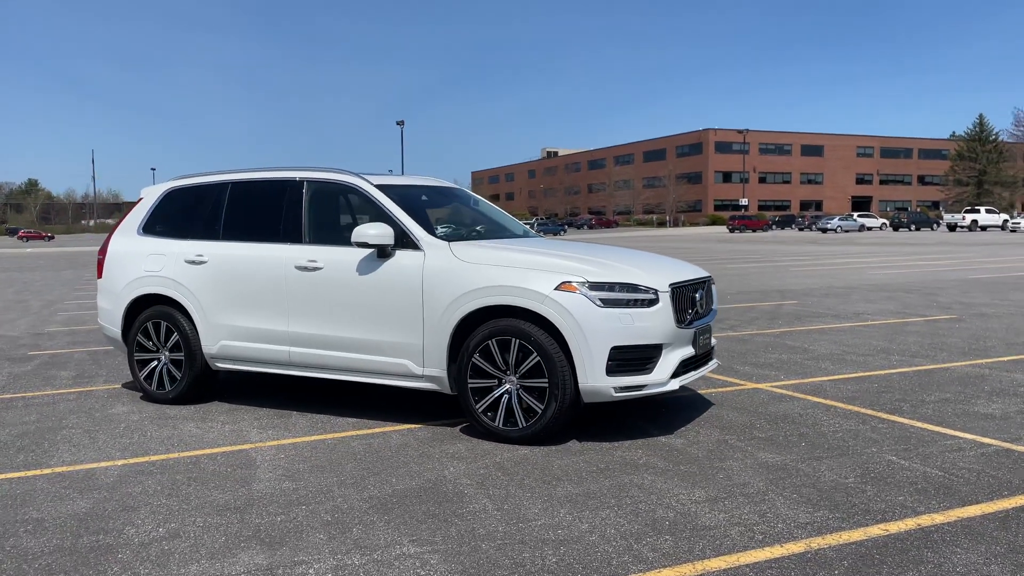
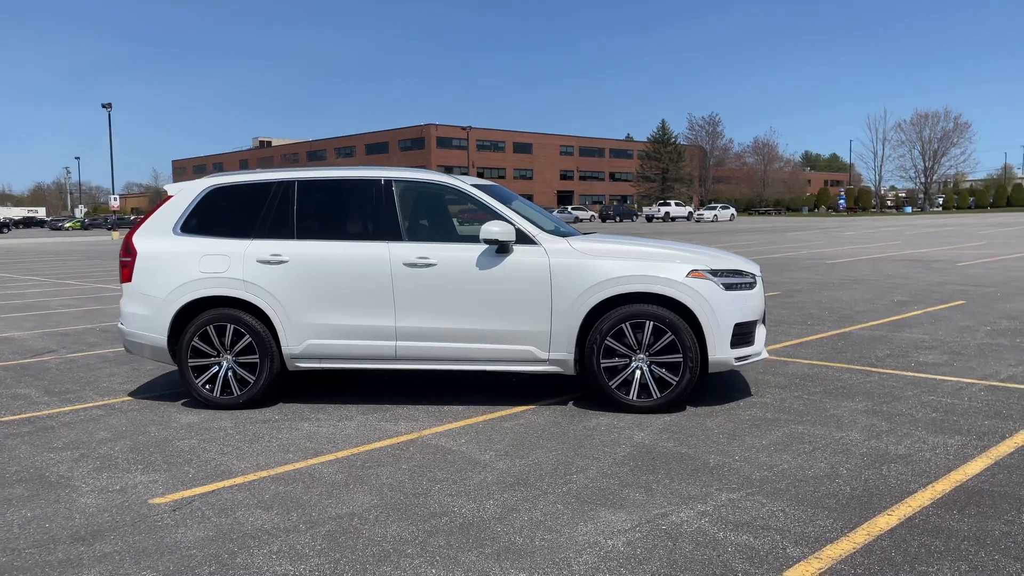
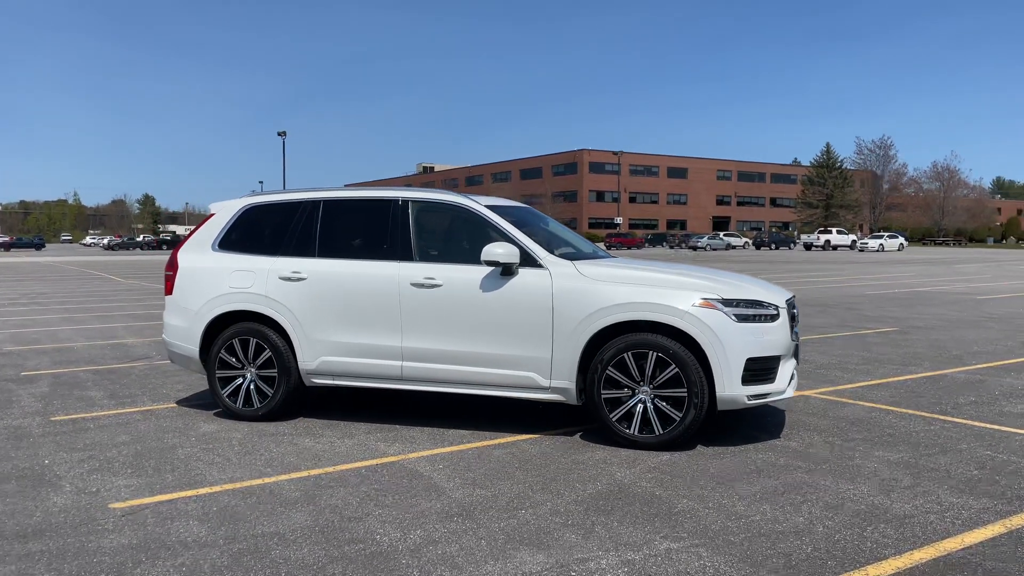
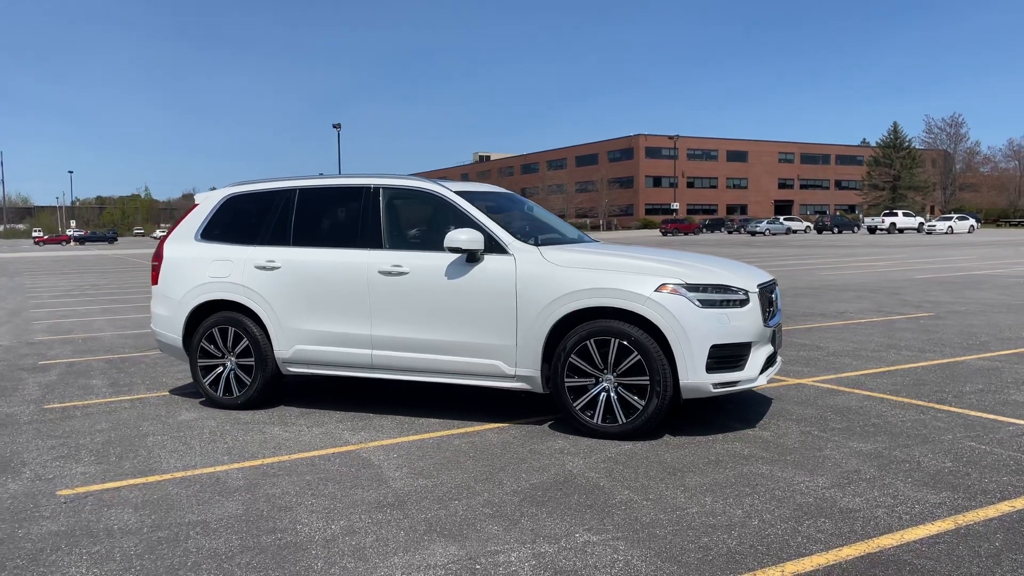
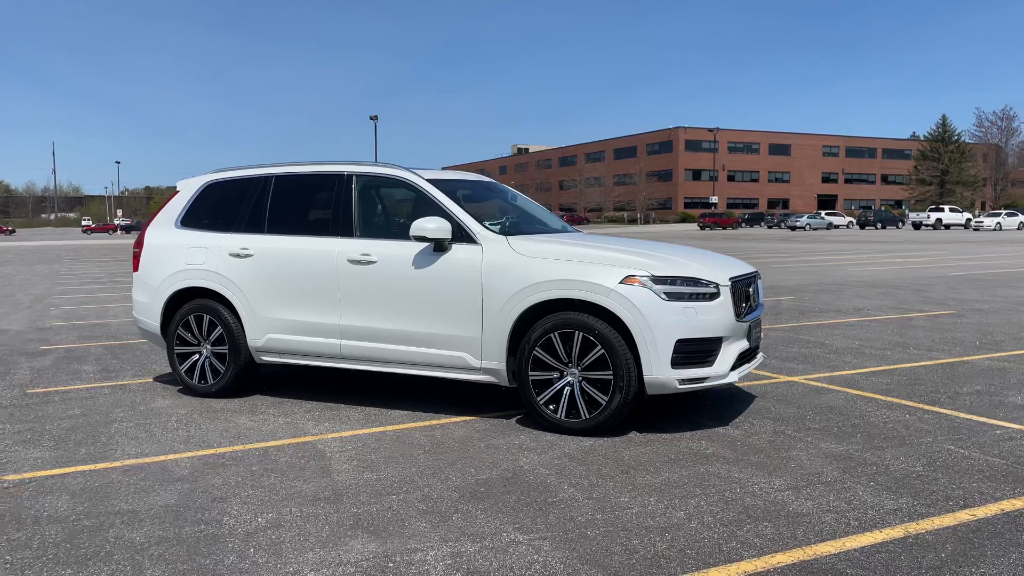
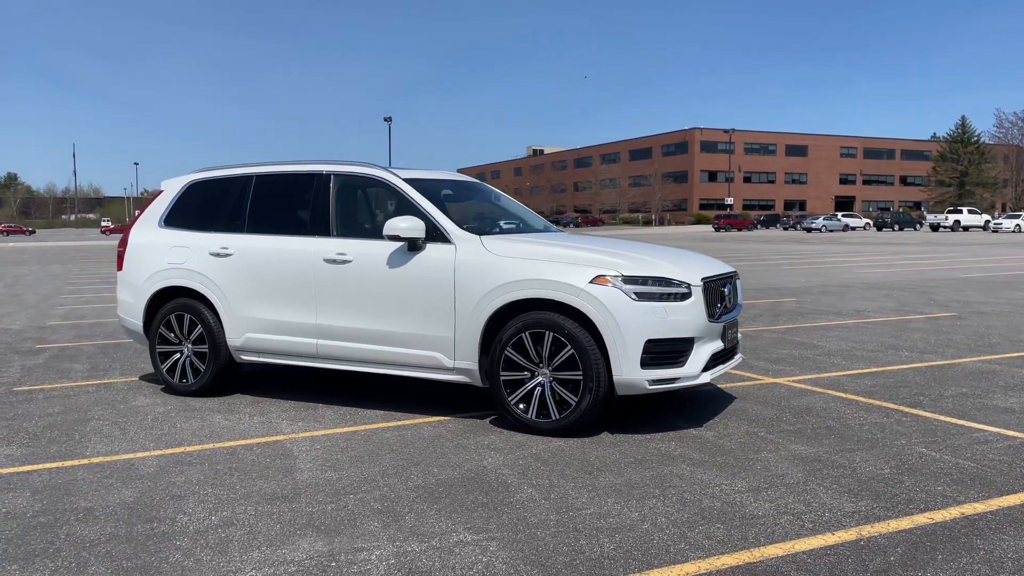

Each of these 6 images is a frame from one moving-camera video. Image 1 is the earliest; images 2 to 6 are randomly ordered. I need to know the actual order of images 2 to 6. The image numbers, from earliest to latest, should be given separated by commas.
6, 5, 4, 3, 2
